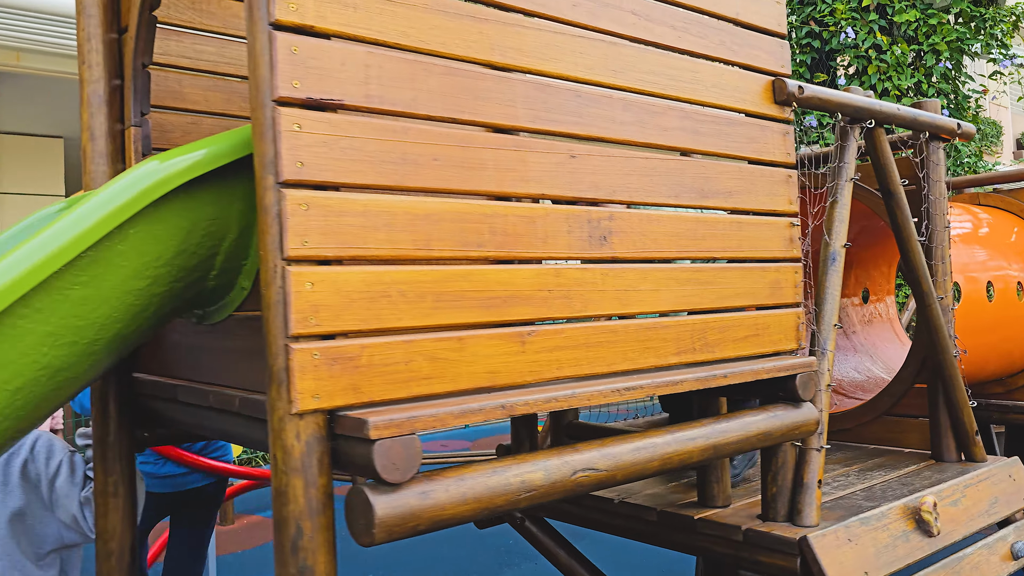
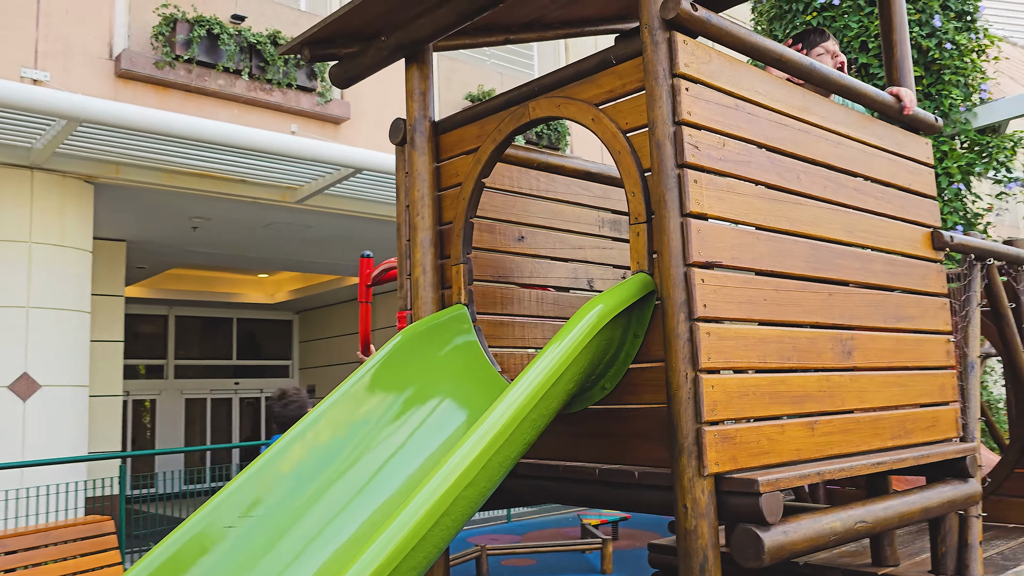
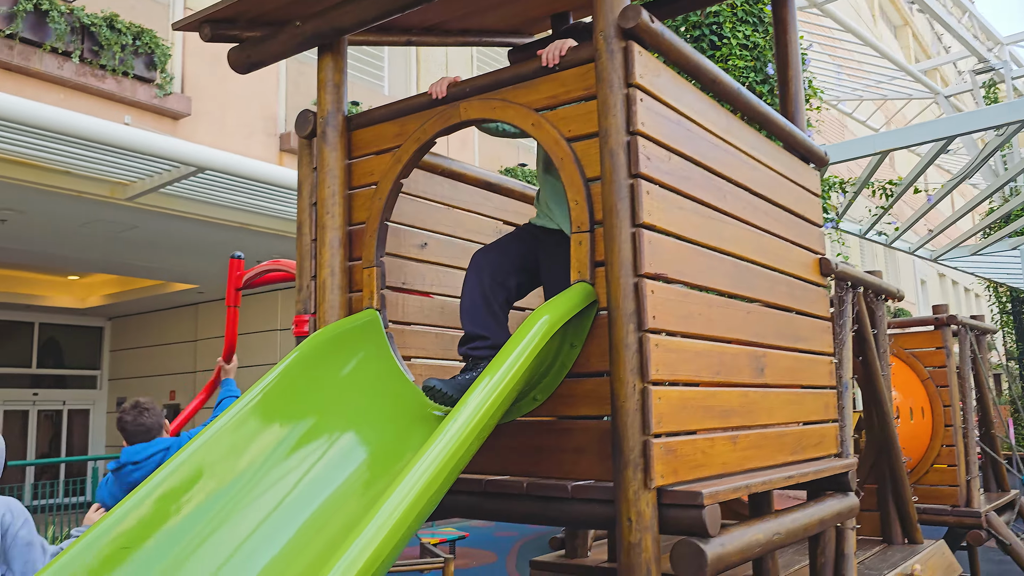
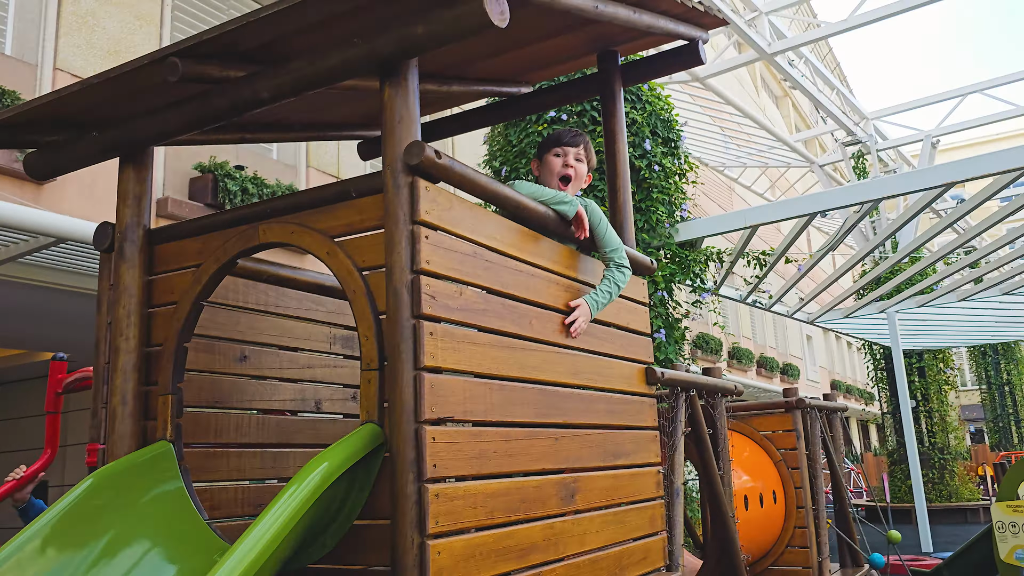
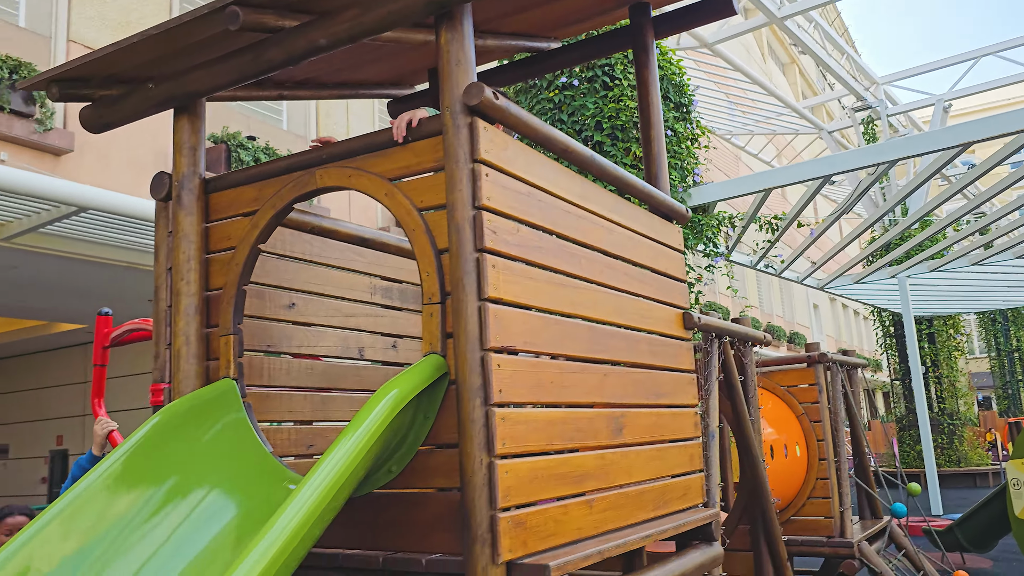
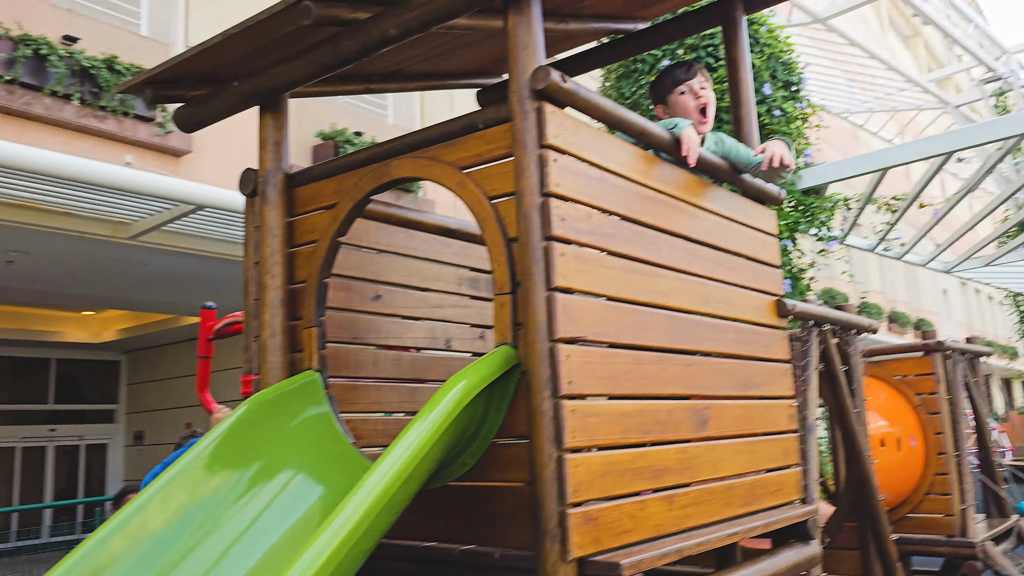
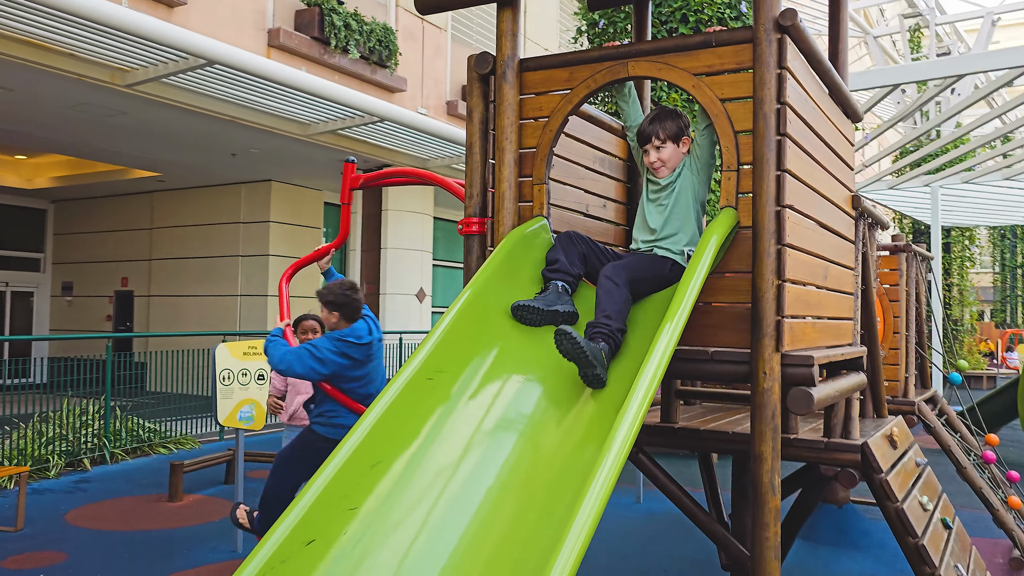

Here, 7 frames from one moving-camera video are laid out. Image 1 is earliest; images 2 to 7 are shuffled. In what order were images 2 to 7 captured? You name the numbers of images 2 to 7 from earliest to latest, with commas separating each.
2, 6, 4, 5, 3, 7
